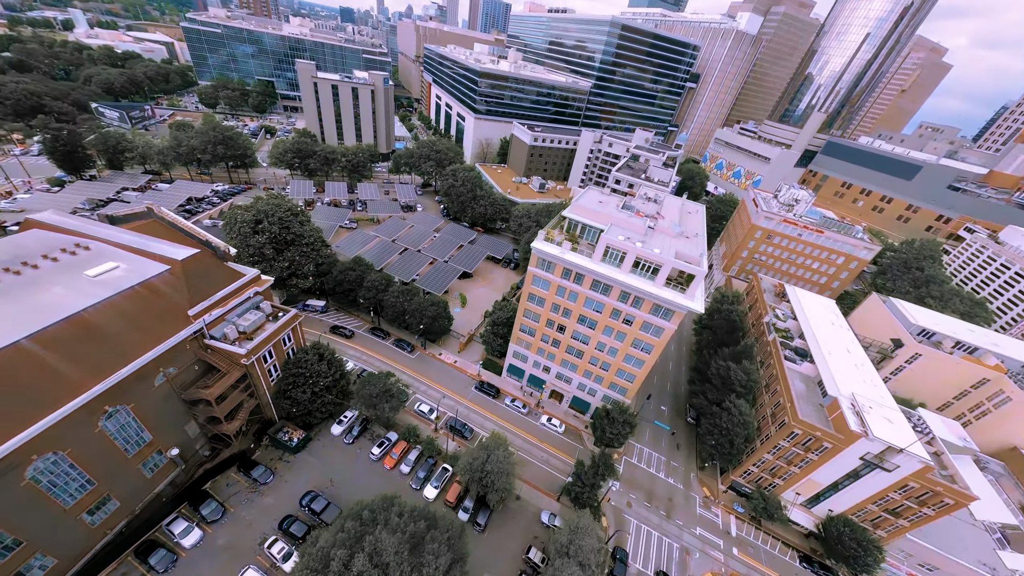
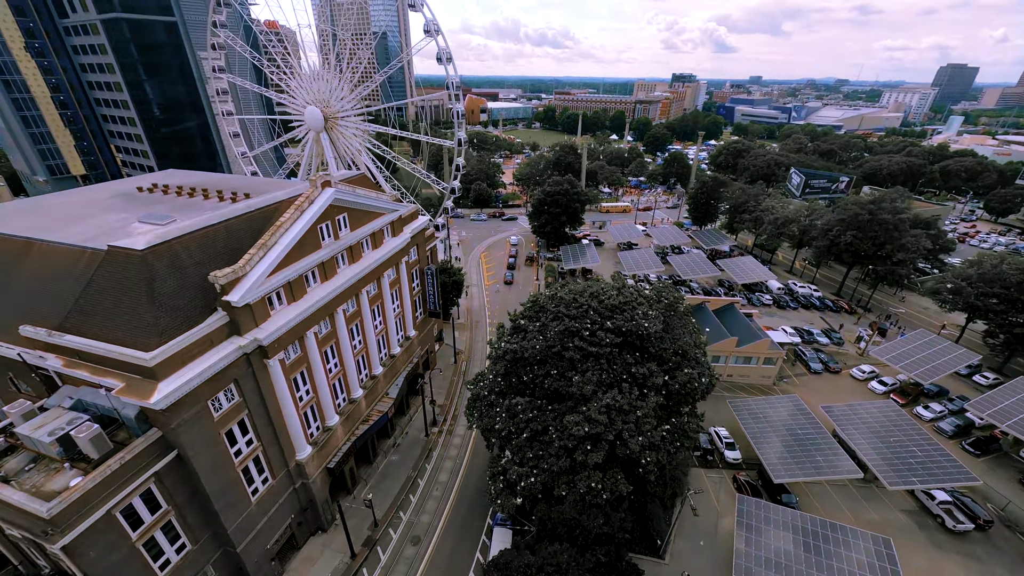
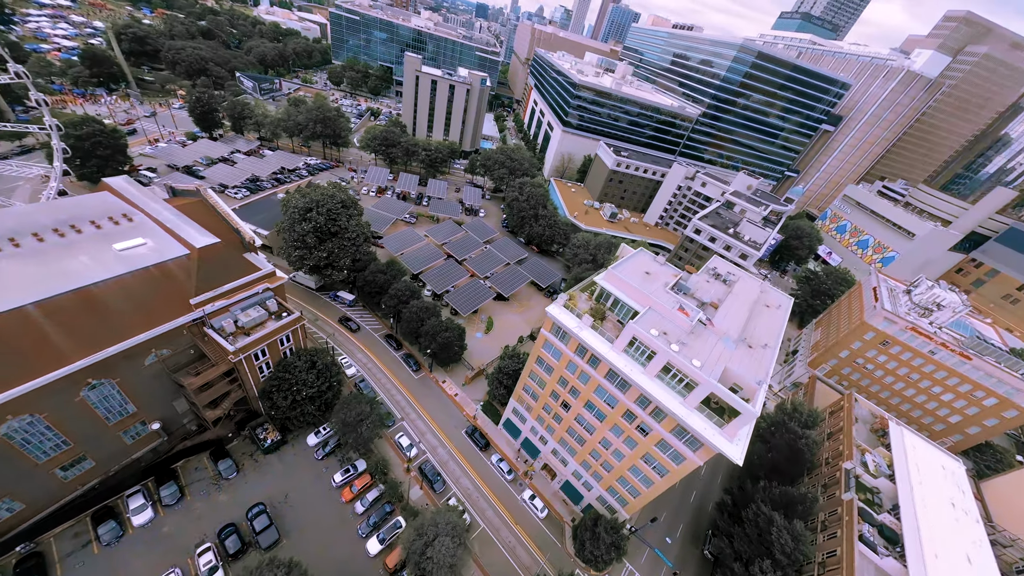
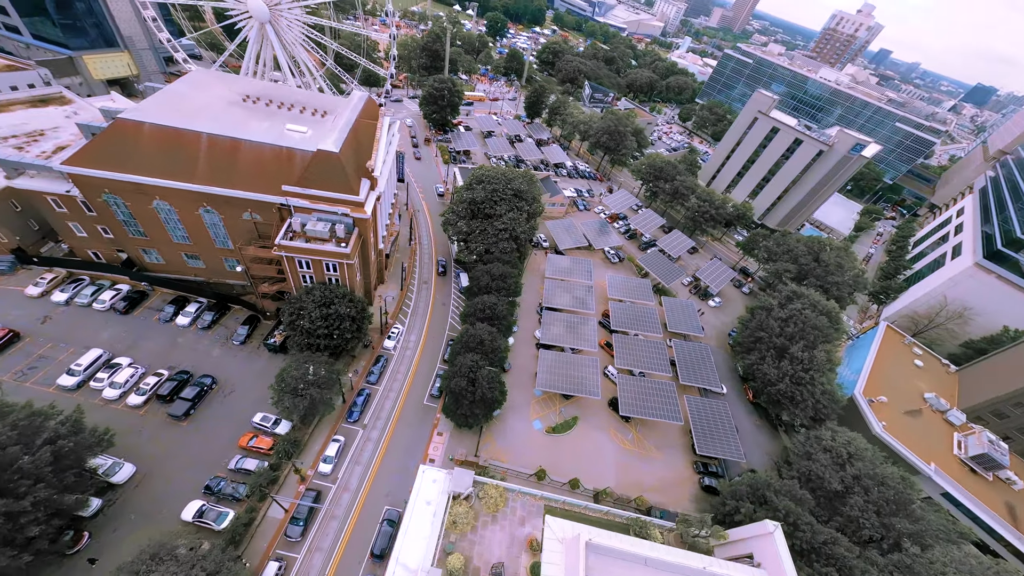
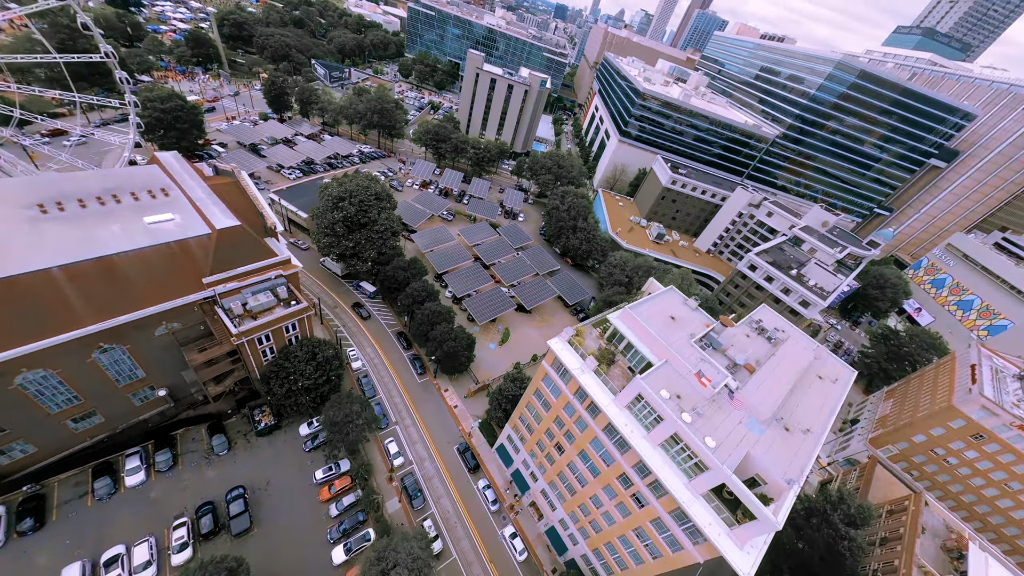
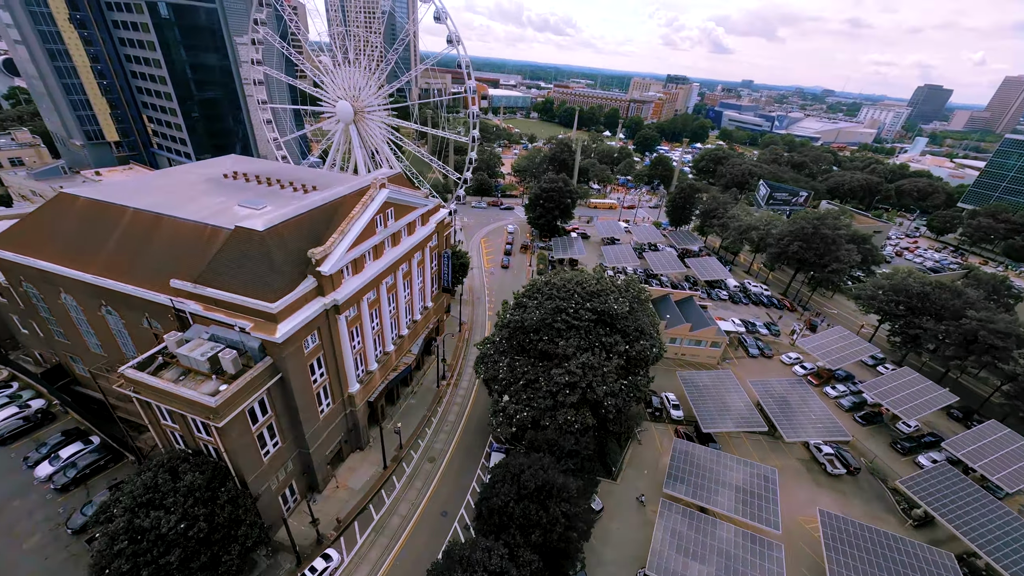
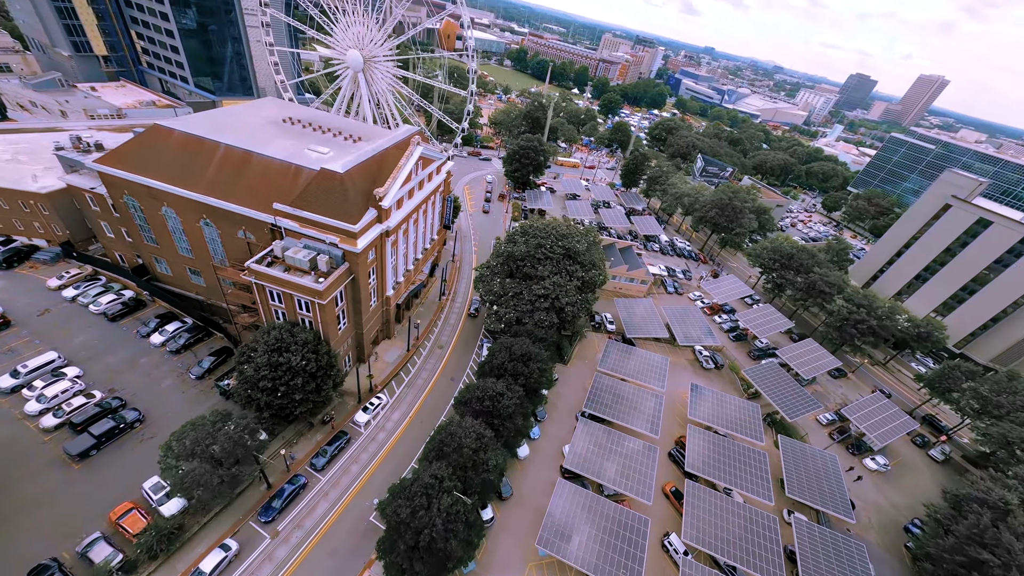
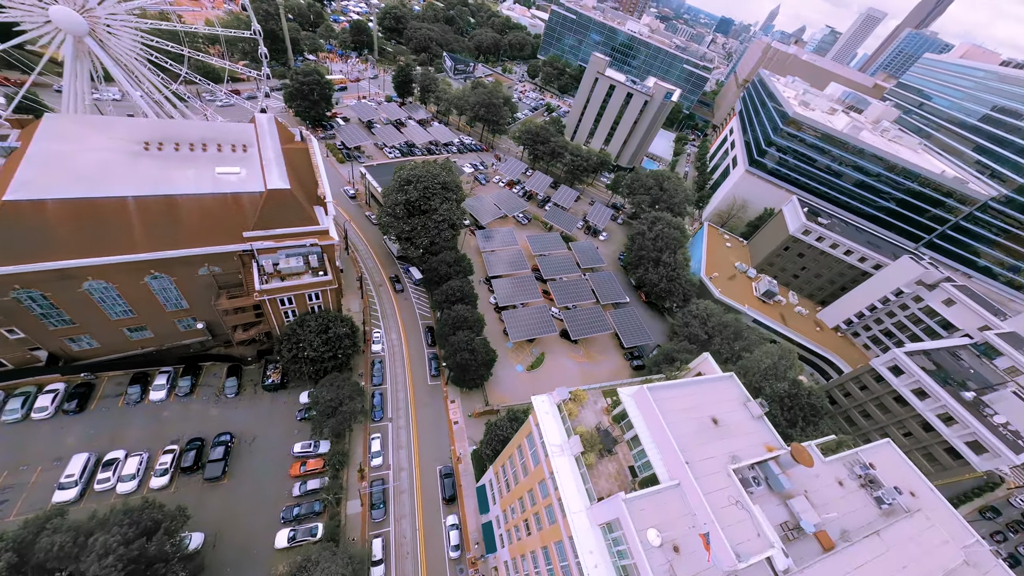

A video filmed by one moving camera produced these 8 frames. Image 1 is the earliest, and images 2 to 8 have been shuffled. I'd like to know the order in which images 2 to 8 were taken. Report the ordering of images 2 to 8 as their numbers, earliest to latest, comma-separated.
3, 5, 8, 4, 7, 6, 2
